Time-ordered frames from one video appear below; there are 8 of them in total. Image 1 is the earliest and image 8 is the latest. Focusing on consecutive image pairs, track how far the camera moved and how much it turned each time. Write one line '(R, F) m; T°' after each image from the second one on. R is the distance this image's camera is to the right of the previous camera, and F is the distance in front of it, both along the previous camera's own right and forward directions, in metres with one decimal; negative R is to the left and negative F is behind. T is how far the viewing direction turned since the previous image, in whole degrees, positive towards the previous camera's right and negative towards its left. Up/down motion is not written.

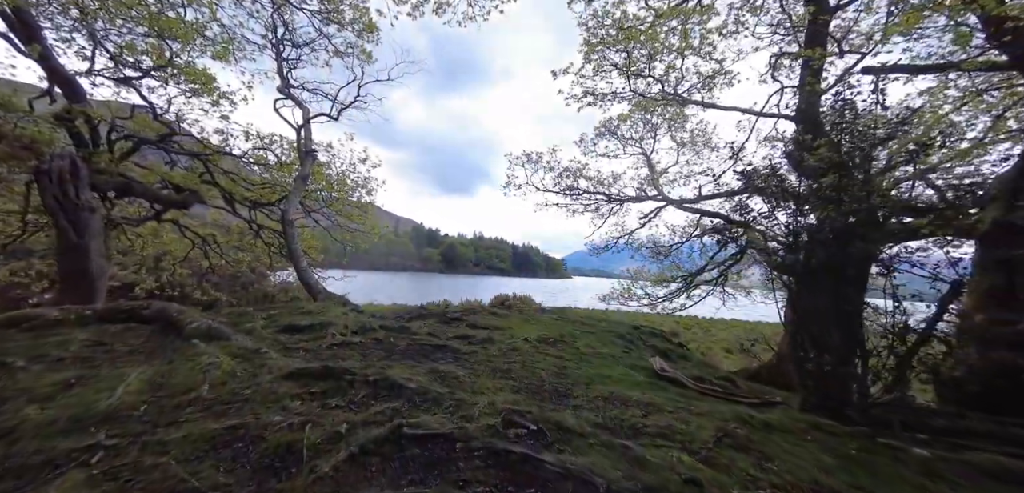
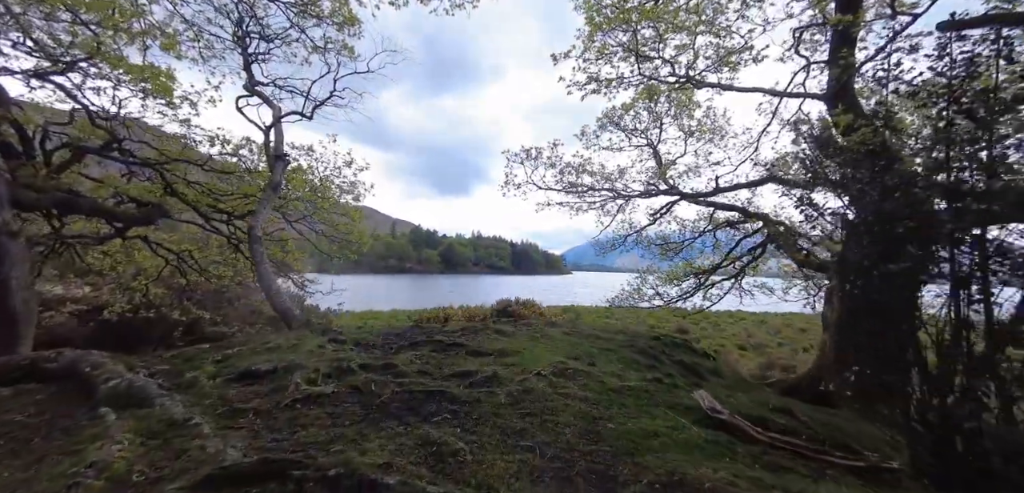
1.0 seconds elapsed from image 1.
(-0.1, +0.8) m; 0°
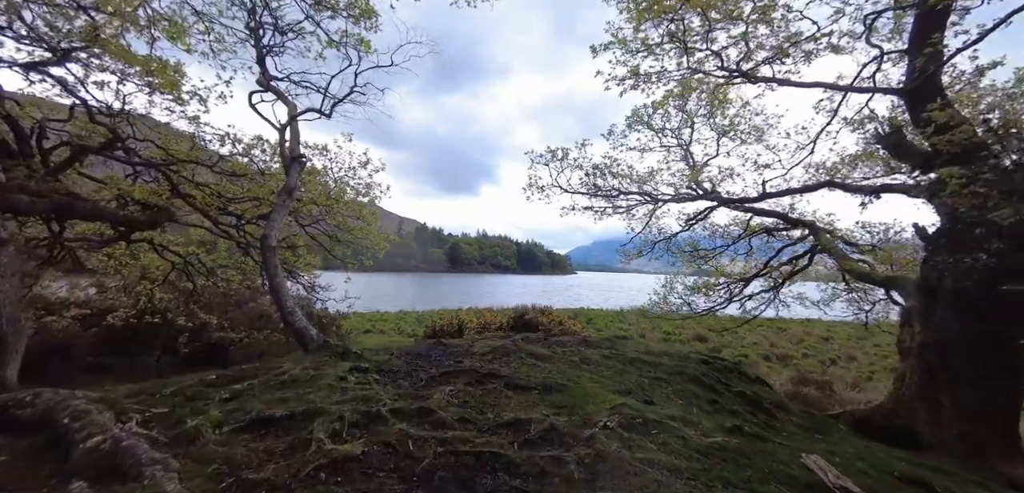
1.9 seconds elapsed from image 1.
(-0.4, +0.6) m; -1°
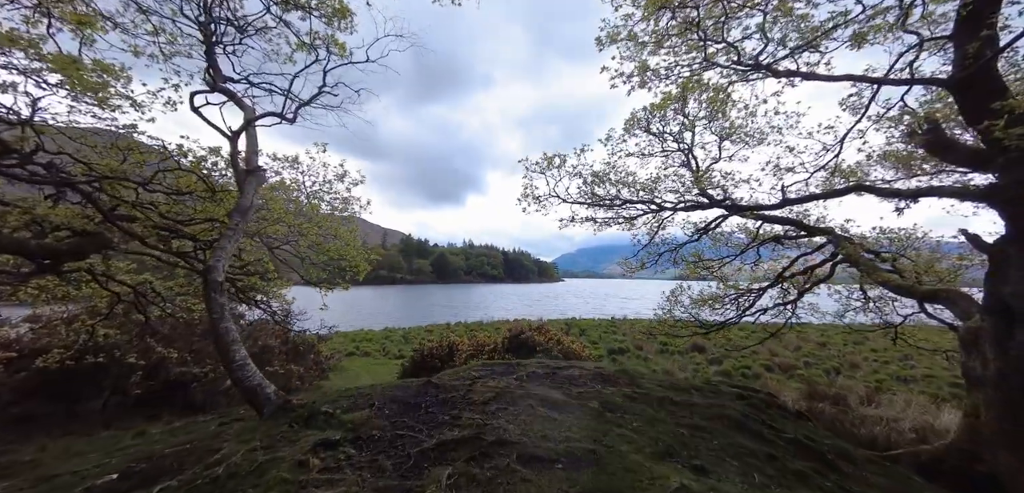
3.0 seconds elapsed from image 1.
(-0.2, +0.9) m; +2°
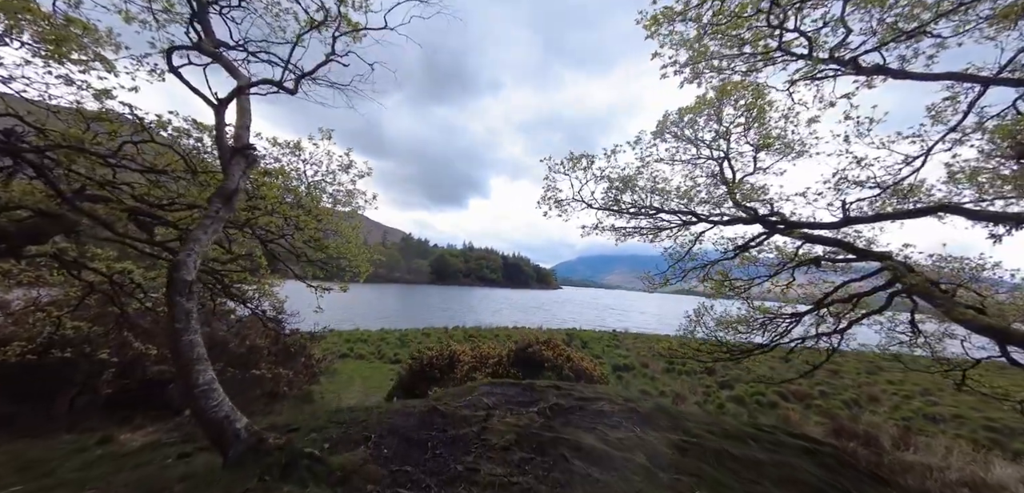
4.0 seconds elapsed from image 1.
(-0.3, +0.8) m; 0°
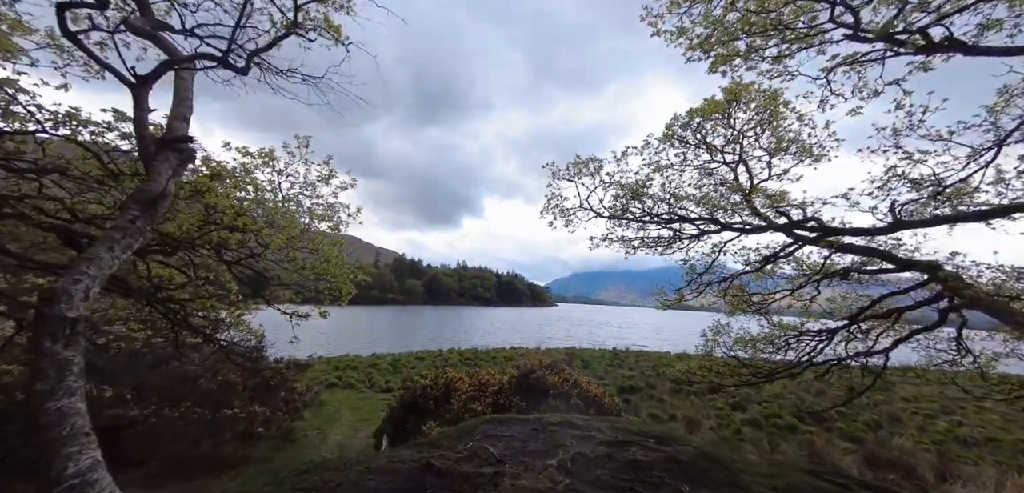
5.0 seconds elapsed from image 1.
(-0.1, +0.8) m; +1°
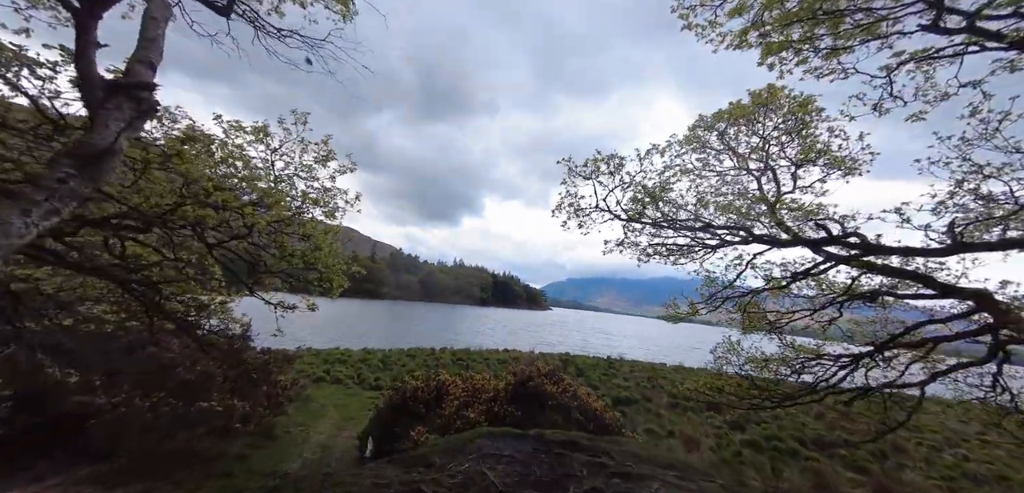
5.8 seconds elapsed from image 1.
(-0.2, +0.6) m; 0°
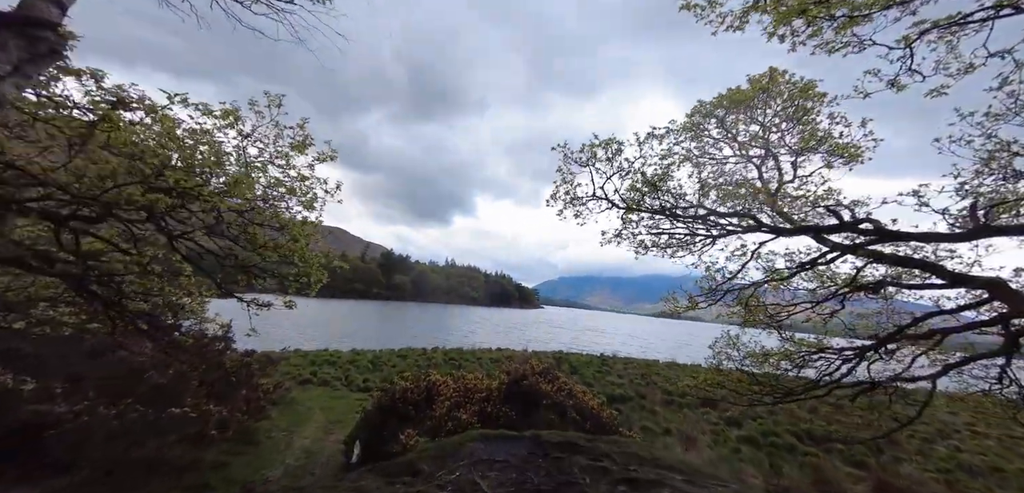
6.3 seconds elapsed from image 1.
(0.0, +0.4) m; +1°
